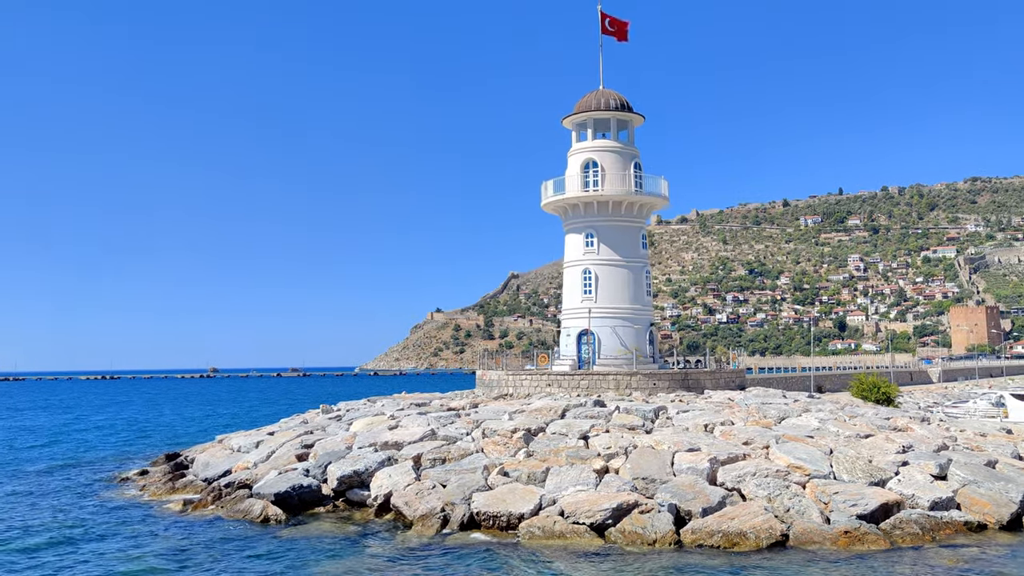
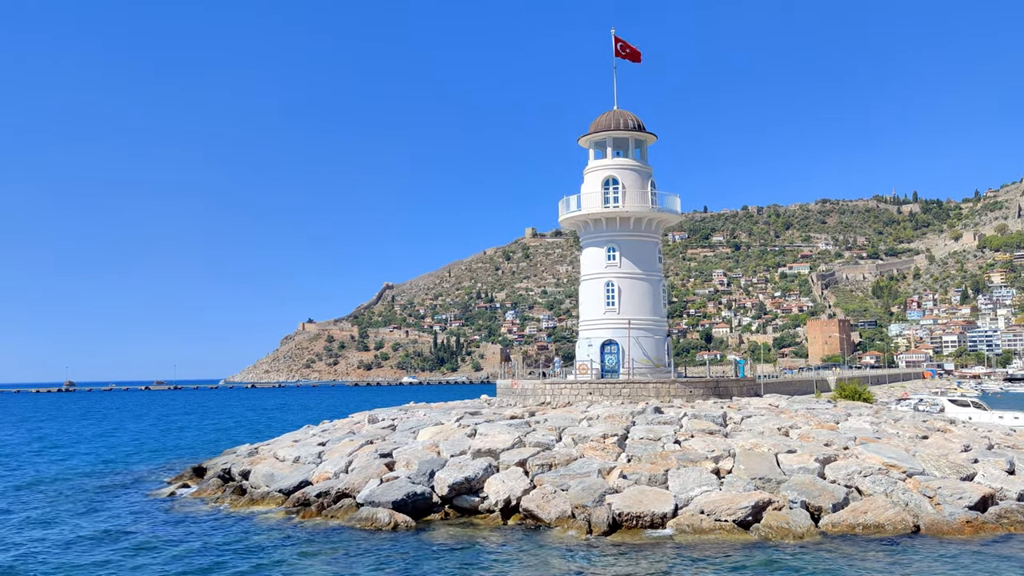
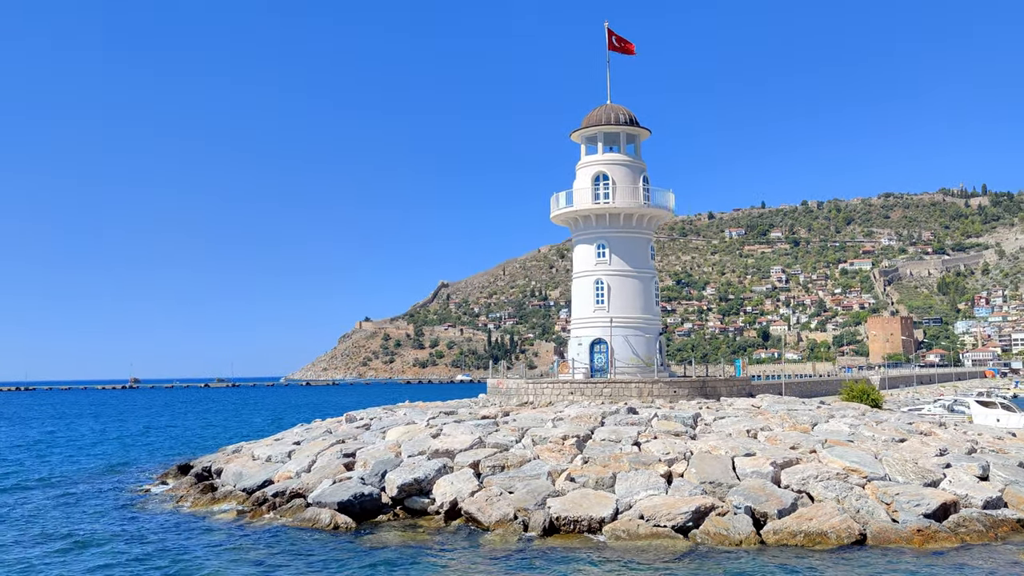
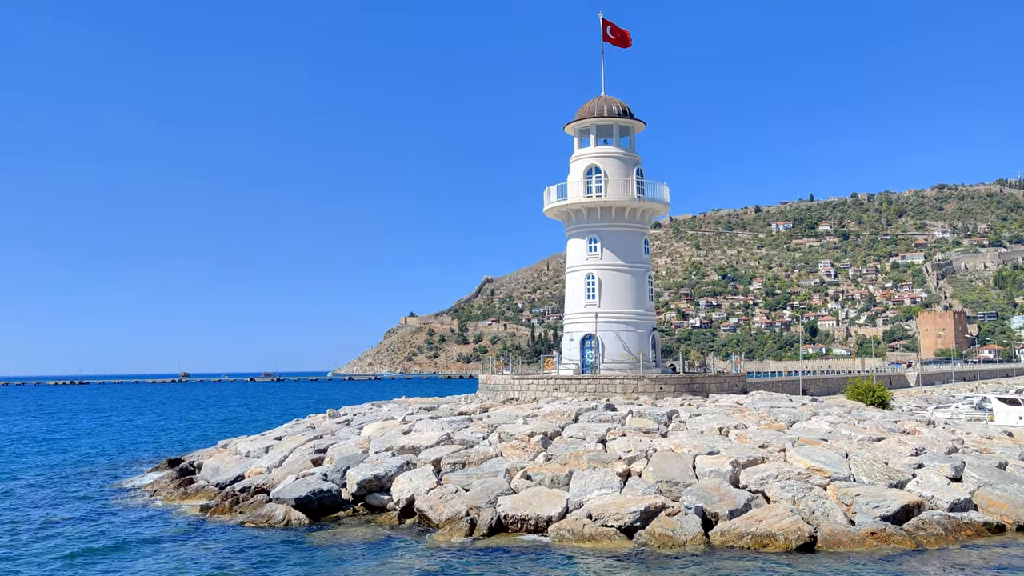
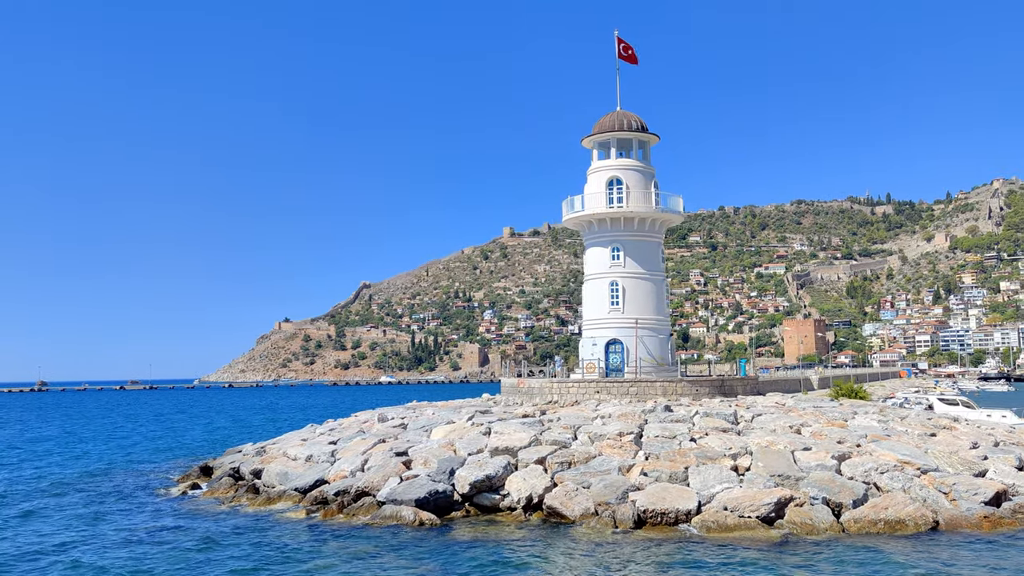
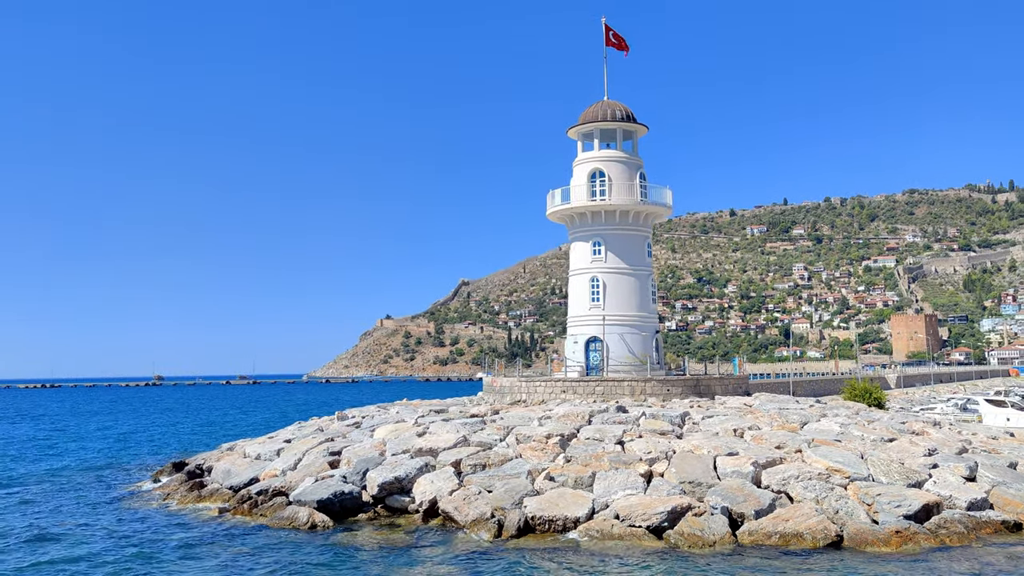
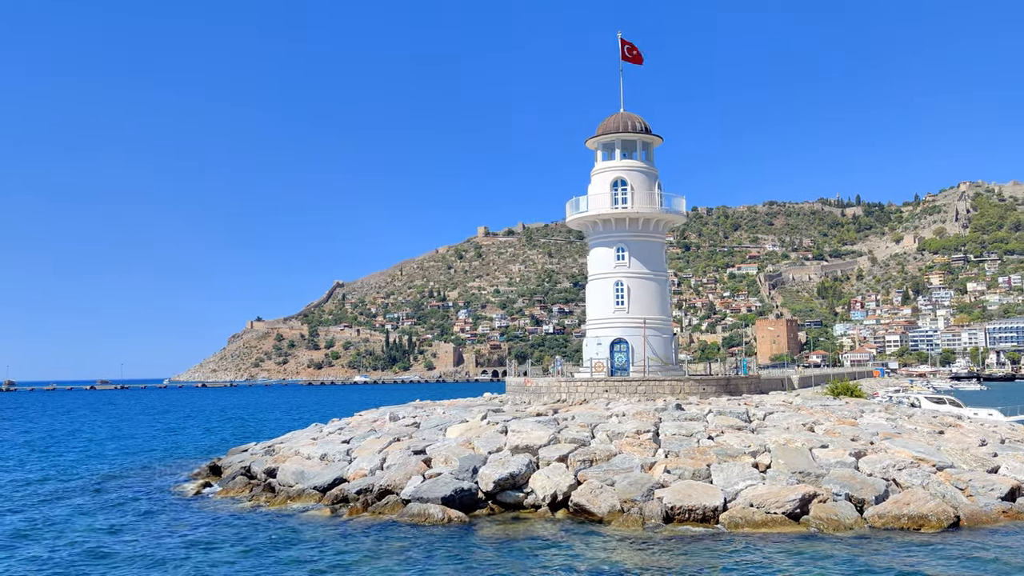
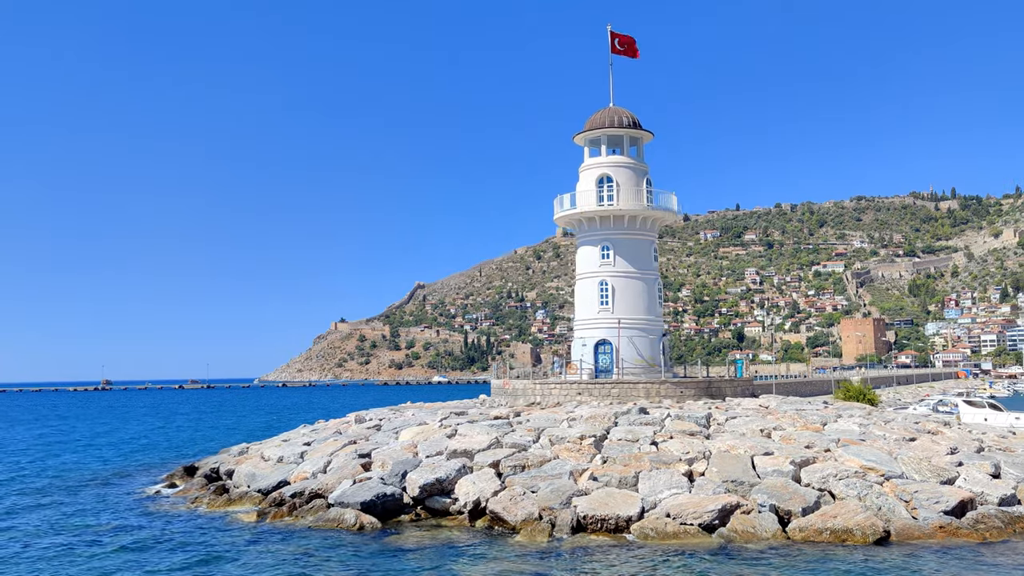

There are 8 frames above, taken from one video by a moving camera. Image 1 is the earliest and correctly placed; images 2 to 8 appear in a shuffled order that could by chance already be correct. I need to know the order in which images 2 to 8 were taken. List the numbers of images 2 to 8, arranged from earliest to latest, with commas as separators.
4, 6, 3, 8, 2, 5, 7
